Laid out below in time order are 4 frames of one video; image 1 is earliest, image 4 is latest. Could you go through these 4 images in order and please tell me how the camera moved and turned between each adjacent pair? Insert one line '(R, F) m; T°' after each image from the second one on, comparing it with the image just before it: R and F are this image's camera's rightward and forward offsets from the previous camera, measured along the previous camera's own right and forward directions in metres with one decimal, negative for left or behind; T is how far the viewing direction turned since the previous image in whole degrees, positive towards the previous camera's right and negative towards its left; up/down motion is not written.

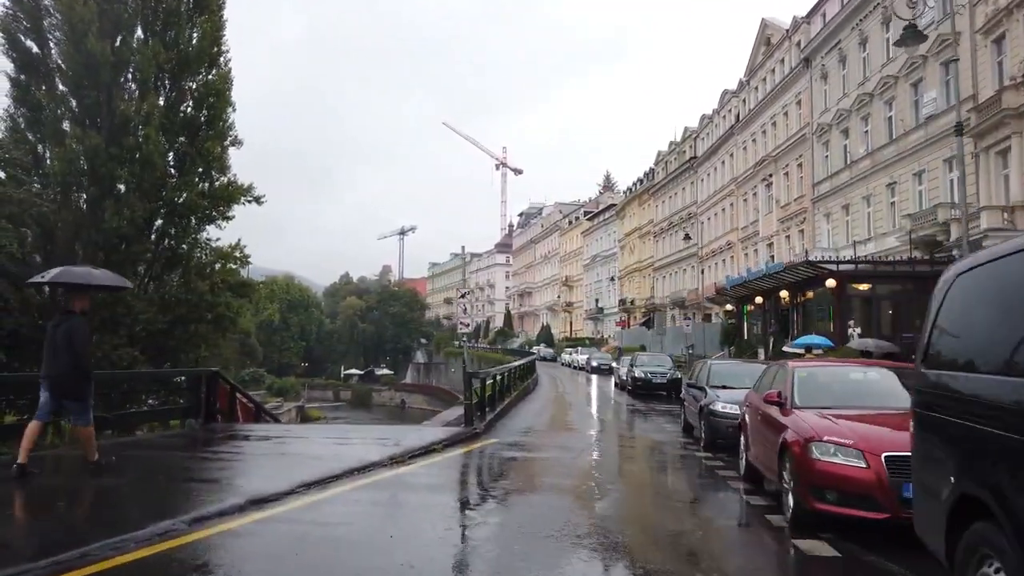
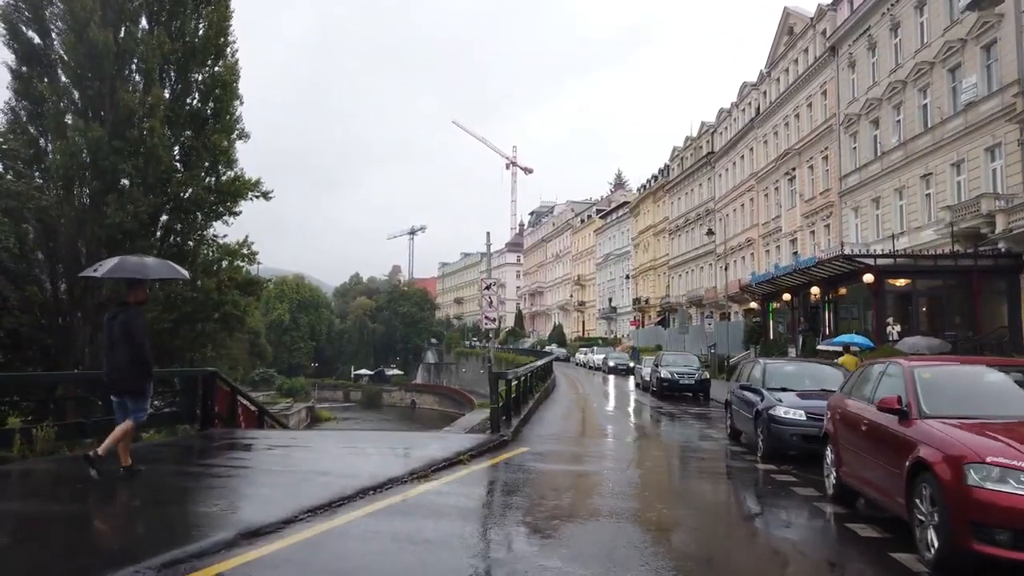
(-0.2, +0.9) m; -1°
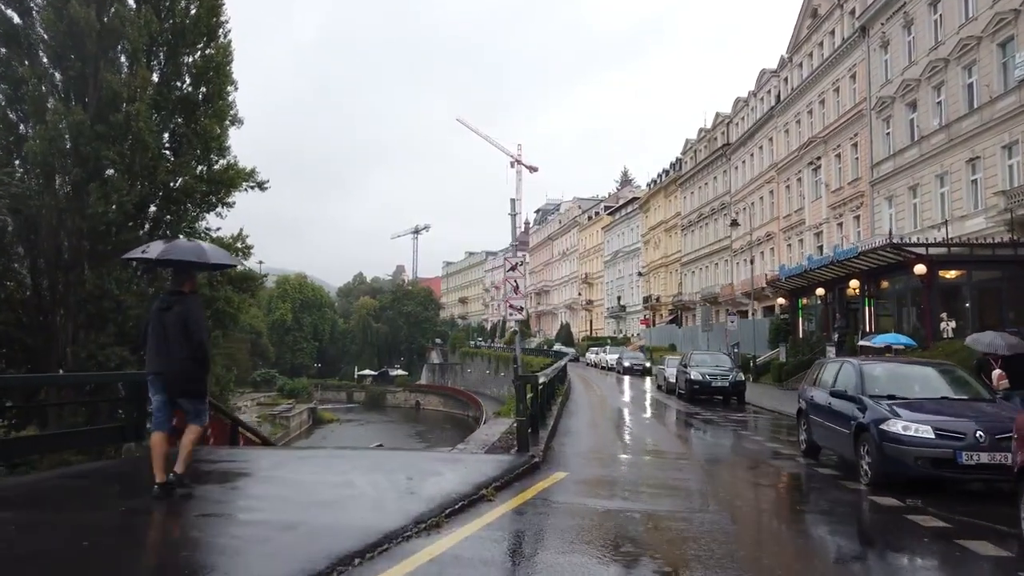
(-0.2, +1.5) m; 0°
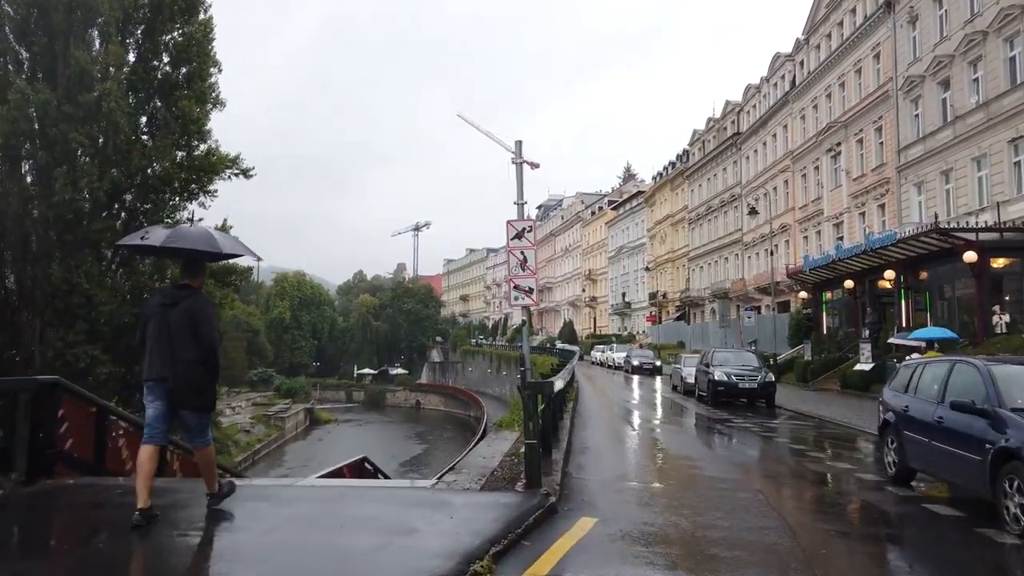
(0.0, +1.5) m; 0°
